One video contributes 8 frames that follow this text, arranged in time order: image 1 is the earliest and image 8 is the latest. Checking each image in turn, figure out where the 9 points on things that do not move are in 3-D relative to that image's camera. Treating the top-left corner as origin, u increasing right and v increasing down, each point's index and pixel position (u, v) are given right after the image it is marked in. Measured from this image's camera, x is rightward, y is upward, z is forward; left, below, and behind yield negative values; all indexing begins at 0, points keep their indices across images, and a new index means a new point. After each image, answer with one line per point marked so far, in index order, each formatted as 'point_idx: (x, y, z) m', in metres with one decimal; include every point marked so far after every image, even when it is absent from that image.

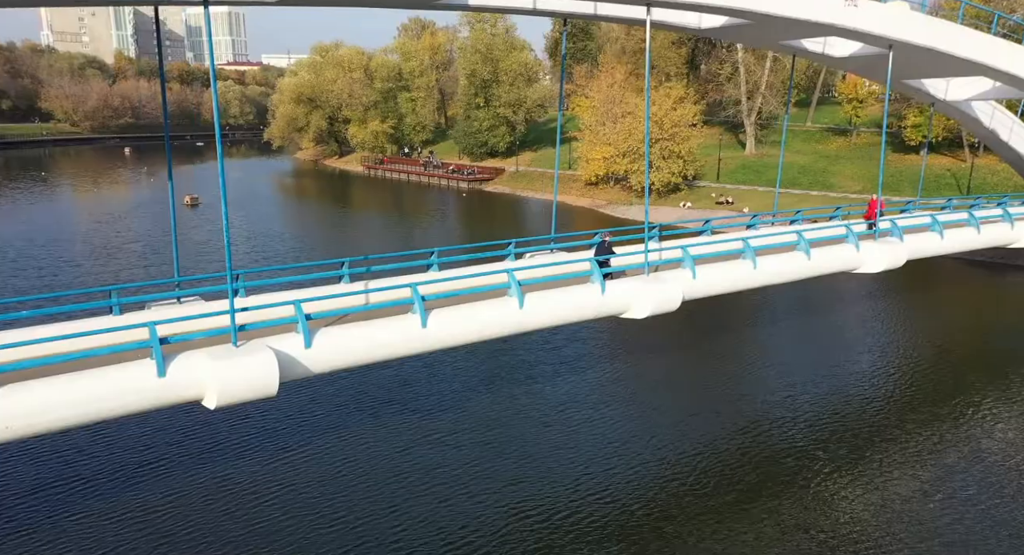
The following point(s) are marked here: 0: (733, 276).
0: (+4.6, 0.0, +13.6) m
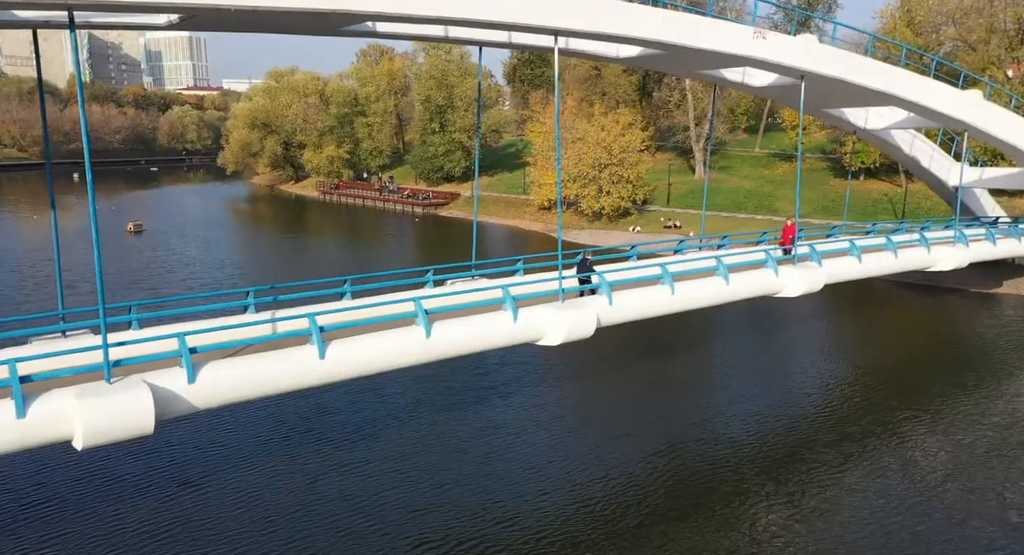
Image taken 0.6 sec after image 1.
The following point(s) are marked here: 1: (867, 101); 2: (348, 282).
0: (+2.9, -0.5, +13.8) m
1: (+9.5, +4.7, +17.8) m
2: (-3.3, -0.1, +13.1) m
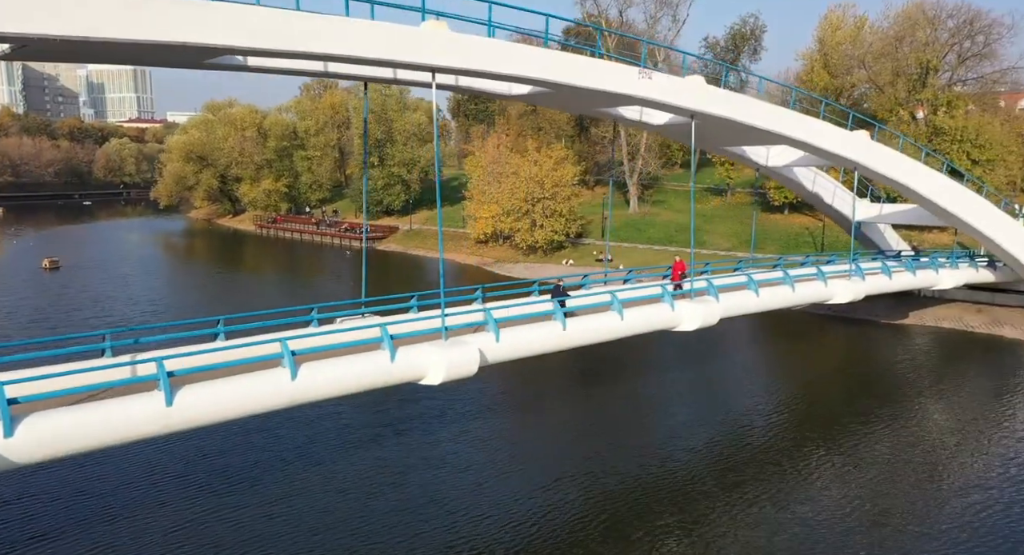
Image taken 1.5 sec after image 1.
0: (+0.6, -1.2, +13.8) m
1: (+6.9, +3.8, +18.4) m
2: (-5.6, -0.8, +12.7) m
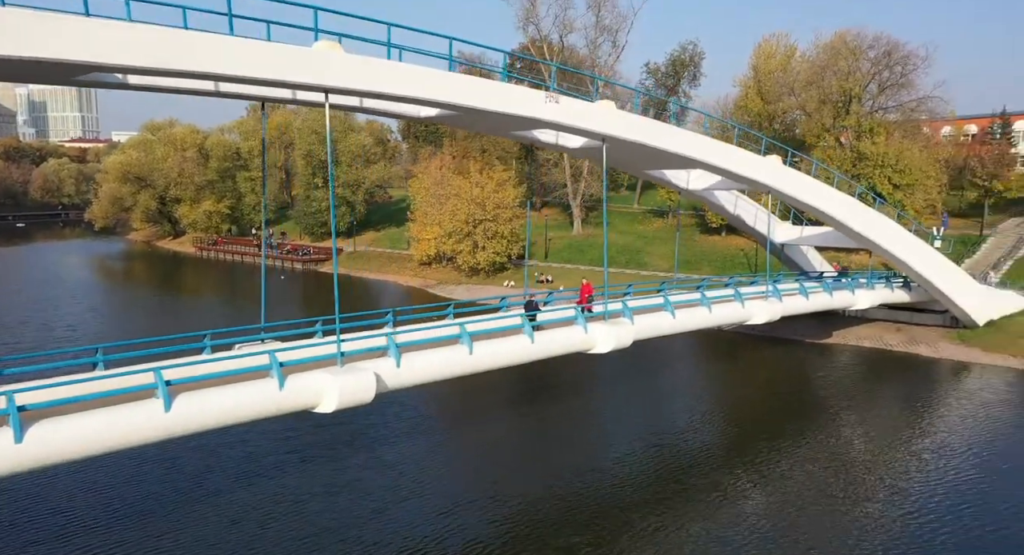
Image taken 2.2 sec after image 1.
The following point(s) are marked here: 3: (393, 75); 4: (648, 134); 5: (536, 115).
0: (-1.4, -1.7, +13.6) m
1: (+4.6, +3.2, +18.8) m
2: (-7.5, -1.3, +12.2) m
3: (-2.3, +3.9, +12.8) m
4: (+3.4, +3.6, +16.8) m
5: (+0.5, +3.6, +14.9) m
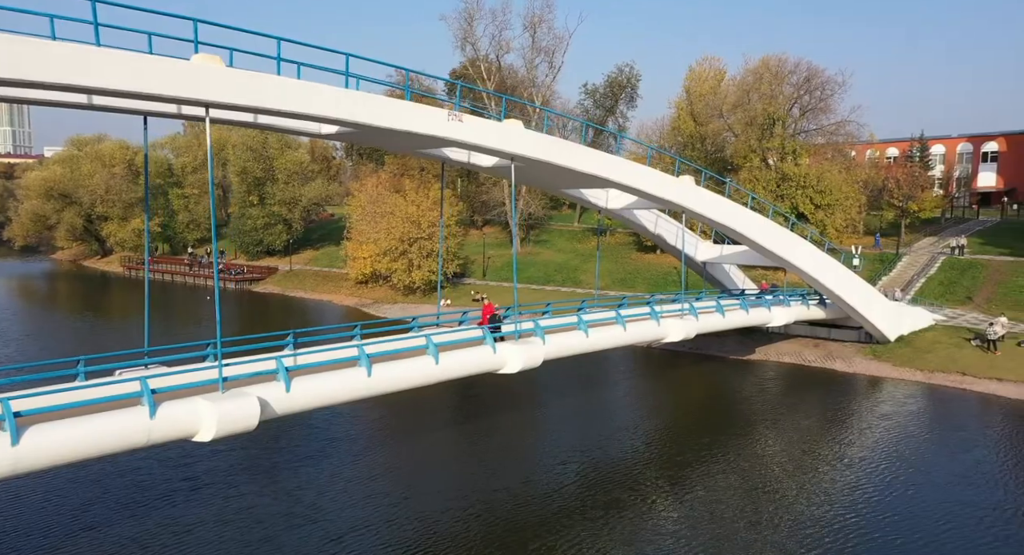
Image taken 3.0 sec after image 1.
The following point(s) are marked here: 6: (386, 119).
0: (-3.5, -2.1, +13.2) m
1: (+2.1, +2.7, +18.9) m
2: (-9.4, -1.7, +11.4) m
3: (-4.3, +3.5, +12.5) m
4: (+1.1, +3.2, +16.9) m
5: (-1.6, +3.2, +14.8) m
6: (-2.6, +3.3, +14.0) m
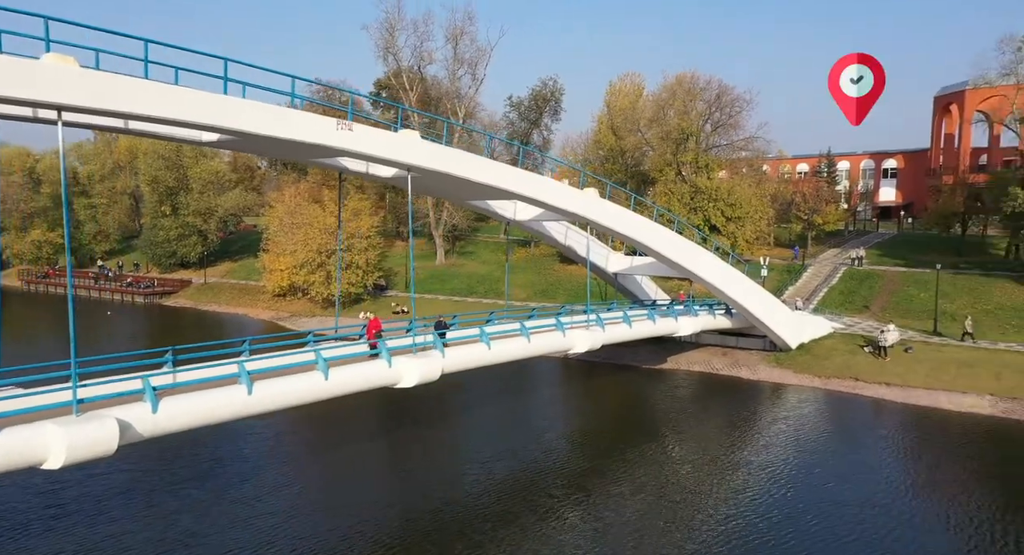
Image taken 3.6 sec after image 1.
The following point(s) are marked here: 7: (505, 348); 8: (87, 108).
0: (-5.7, -2.4, +12.6) m
1: (-0.7, +2.4, +18.8) m
2: (-11.5, -2.0, +10.2) m
3: (-6.5, +3.3, +11.9) m
4: (-1.5, +2.9, +16.7) m
5: (-4.0, +2.9, +14.4) m
6: (-5.0, +3.0, +13.6) m
7: (-0.2, -1.9, +18.5) m
8: (-7.3, +2.8, +11.2) m
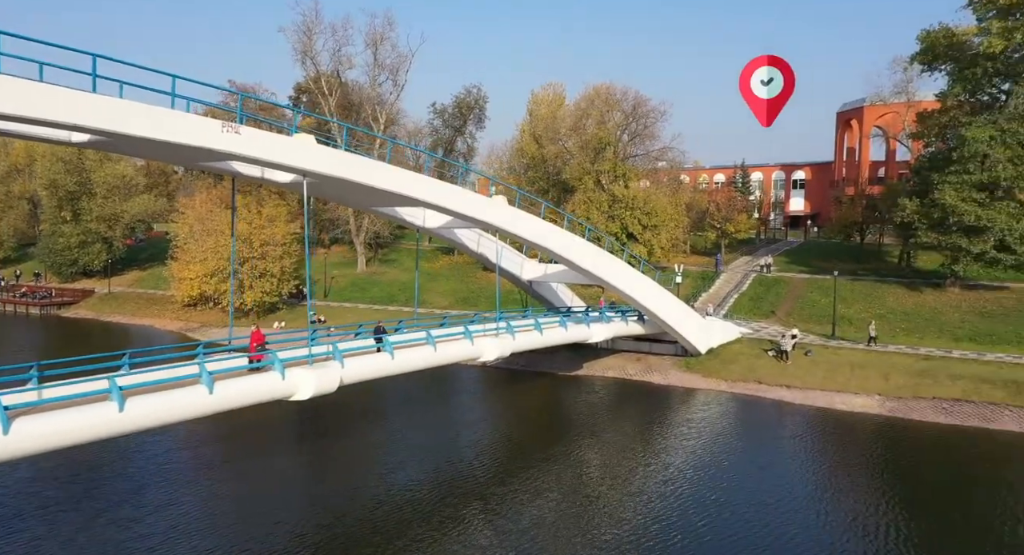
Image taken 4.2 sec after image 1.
0: (-7.7, -2.6, +11.7) m
1: (-3.3, +2.1, +18.5) m
2: (-13.2, -2.1, +8.8) m
3: (-8.5, +3.1, +11.0) m
4: (-4.0, +2.7, +16.3) m
5: (-6.3, +2.7, +13.8) m
6: (-7.1, +2.9, +12.9) m
7: (-2.8, -2.2, +18.1) m
8: (-9.2, +2.7, +10.2) m
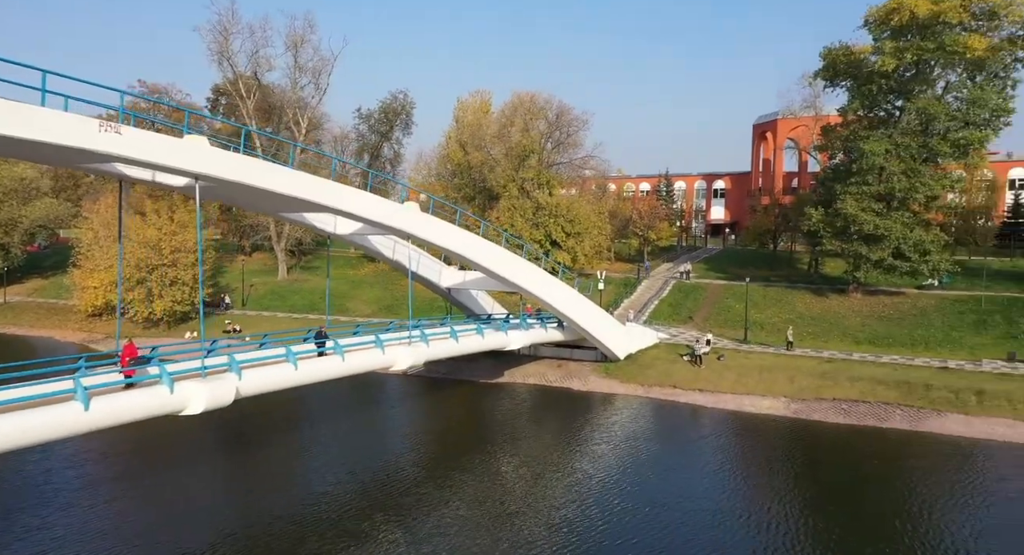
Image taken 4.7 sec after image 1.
0: (-9.6, -2.7, +10.7) m
1: (-5.8, +1.9, +17.9) m
2: (-14.8, -2.2, +7.3) m
3: (-10.3, +2.9, +10.0) m
4: (-6.3, +2.5, +15.7) m
5: (-8.3, +2.6, +12.9) m
6: (-9.1, +2.7, +11.9) m
7: (-5.2, -2.4, +17.6) m
8: (-10.9, +2.5, +9.1) m
